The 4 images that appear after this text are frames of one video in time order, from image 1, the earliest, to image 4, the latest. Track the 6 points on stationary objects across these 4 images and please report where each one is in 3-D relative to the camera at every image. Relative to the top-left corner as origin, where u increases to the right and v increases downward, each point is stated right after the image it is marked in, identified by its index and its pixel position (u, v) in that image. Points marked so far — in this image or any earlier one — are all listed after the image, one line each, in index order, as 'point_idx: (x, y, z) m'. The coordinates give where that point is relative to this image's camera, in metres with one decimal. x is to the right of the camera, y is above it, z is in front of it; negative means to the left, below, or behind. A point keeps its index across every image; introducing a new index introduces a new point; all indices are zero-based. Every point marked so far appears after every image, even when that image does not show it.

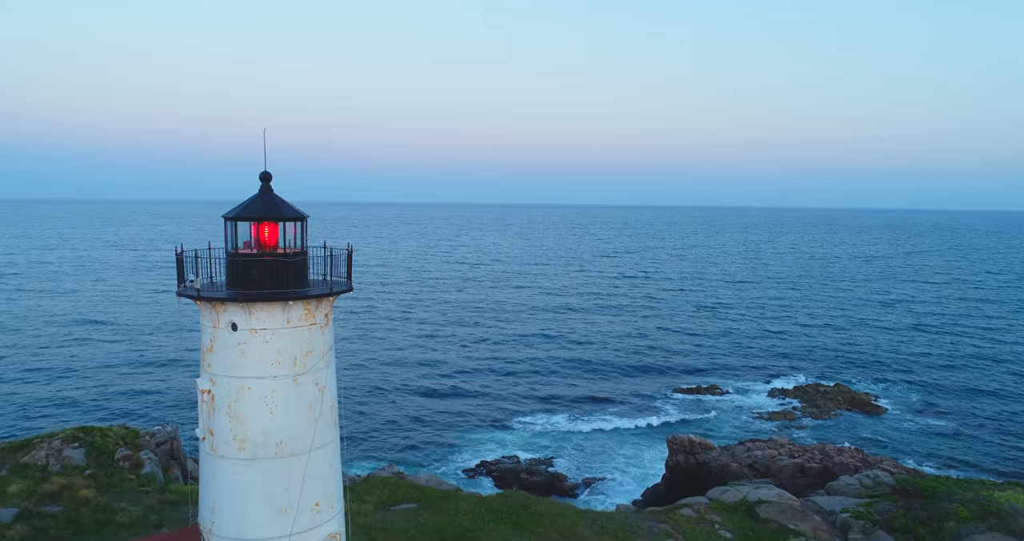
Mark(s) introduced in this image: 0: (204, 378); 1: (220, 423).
0: (-3.5, -1.2, +7.5) m
1: (-3.3, -1.7, +7.4) m
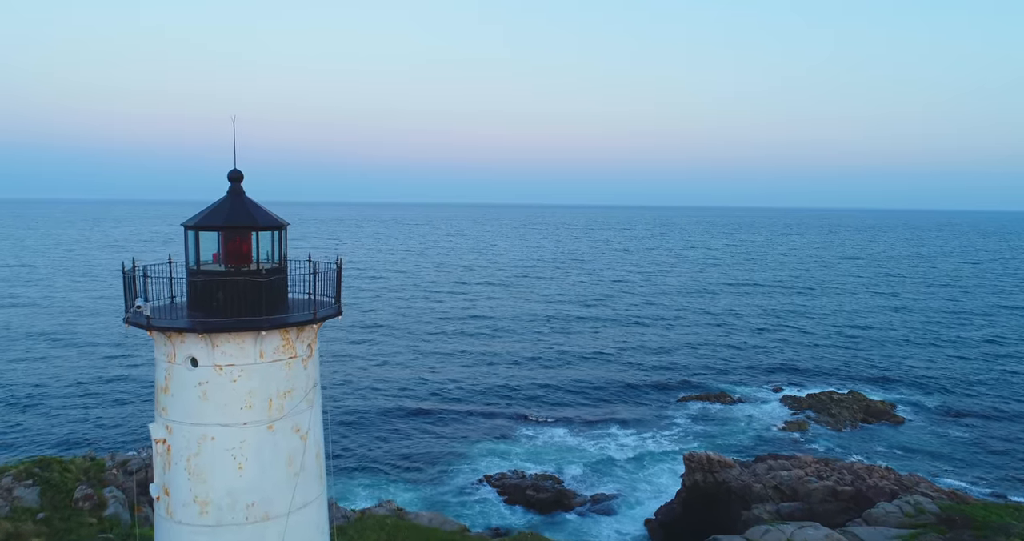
0: (-3.3, -1.4, +6.1) m
1: (-3.0, -1.9, +6.0) m
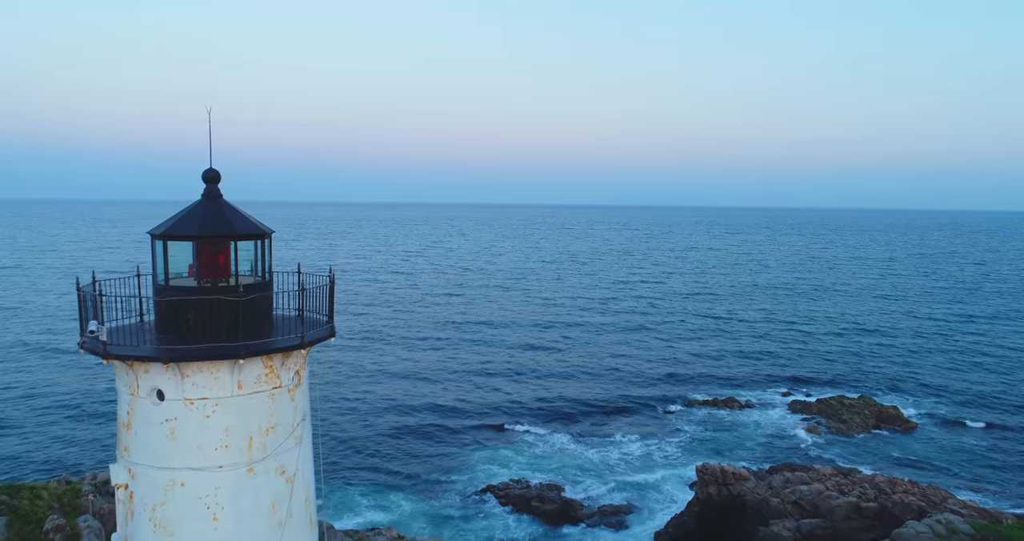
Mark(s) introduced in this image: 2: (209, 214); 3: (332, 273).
0: (-3.1, -1.6, +5.2) m
1: (-2.9, -2.0, +5.1) m
2: (-2.5, +0.5, +5.5) m
3: (-1.8, 0.0, +6.5) m
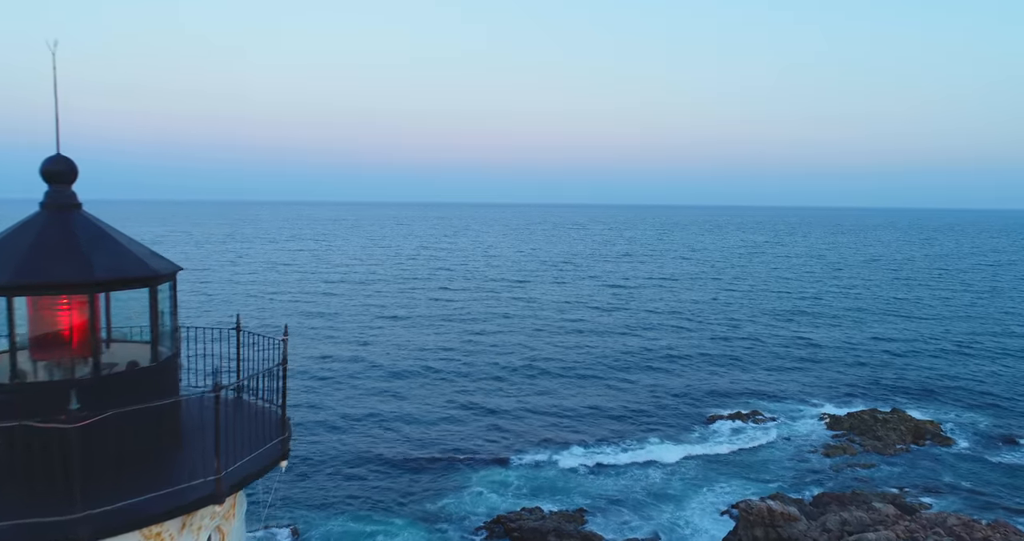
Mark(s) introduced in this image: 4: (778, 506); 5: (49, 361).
0: (-2.6, -1.9, +2.7) m
1: (-2.4, -2.4, +2.6) m
2: (-2.0, +0.1, +2.9) m
3: (-1.3, -0.4, +4.0) m
4: (+7.2, -6.3, +17.8) m
5: (-2.0, -0.5, +2.8) m
